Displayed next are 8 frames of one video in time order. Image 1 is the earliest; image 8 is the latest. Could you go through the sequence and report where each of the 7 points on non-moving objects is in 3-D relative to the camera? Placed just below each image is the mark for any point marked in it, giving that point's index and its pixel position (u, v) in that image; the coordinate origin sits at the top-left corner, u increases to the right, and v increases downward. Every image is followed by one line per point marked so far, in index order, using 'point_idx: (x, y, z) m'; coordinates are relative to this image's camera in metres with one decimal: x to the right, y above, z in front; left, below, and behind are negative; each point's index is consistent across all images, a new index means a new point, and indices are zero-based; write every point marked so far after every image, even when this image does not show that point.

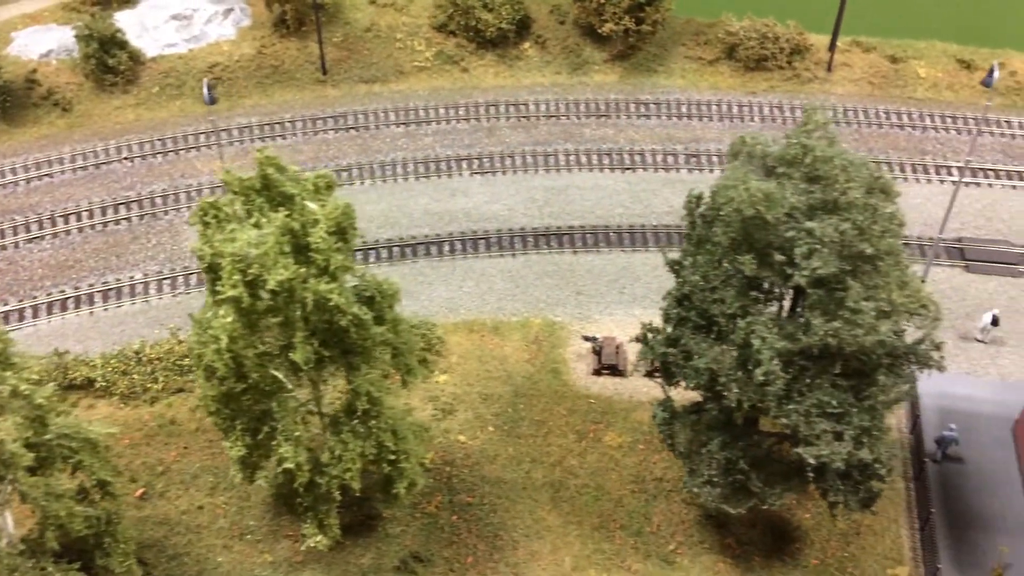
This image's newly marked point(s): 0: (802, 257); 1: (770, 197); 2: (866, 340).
0: (+6.2, +0.7, +19.2) m
1: (+5.5, +2.0, +19.3) m
2: (+7.6, -1.1, +19.1) m
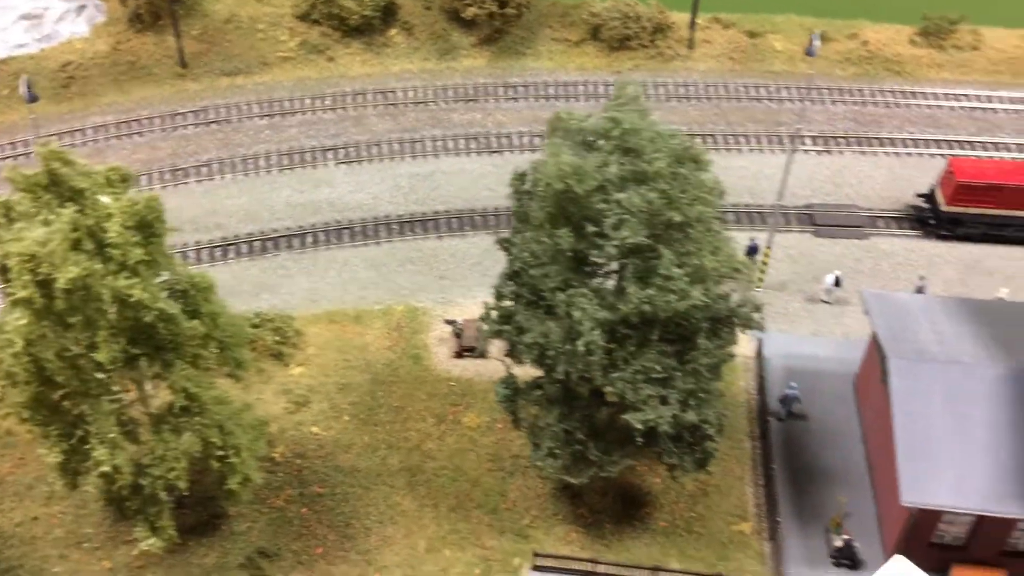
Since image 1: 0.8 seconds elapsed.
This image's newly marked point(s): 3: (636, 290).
0: (+2.2, +1.3, +19.5) m
1: (+1.4, +2.6, +19.6) m
2: (+3.7, -0.4, +19.6) m
3: (+2.8, 0.0, +19.8) m
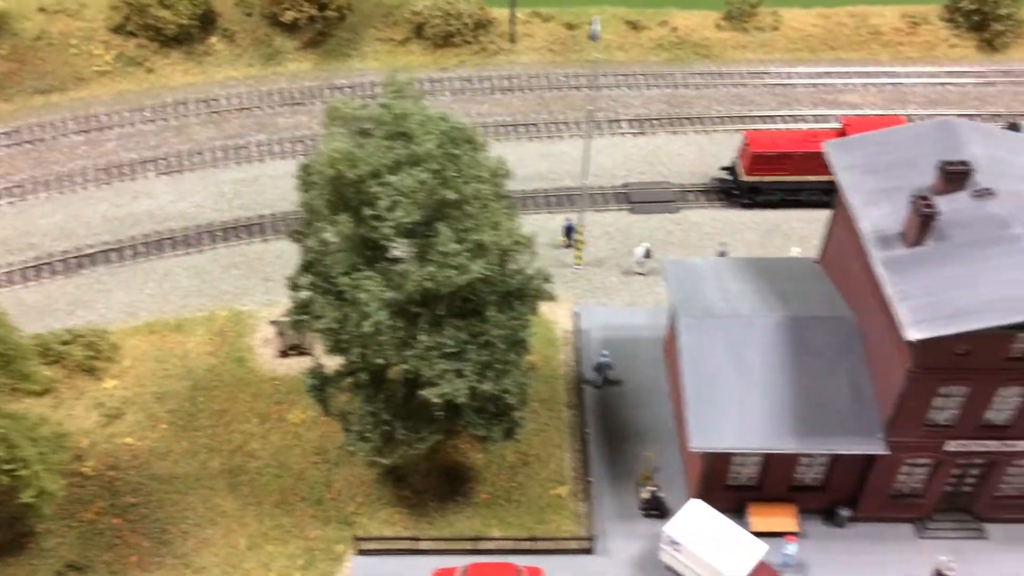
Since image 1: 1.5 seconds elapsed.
0: (-2.8, +1.8, +20.1) m
1: (-3.7, +3.0, +20.1) m
2: (-1.2, +0.2, +20.4) m
3: (-2.2, +0.5, +20.5) m
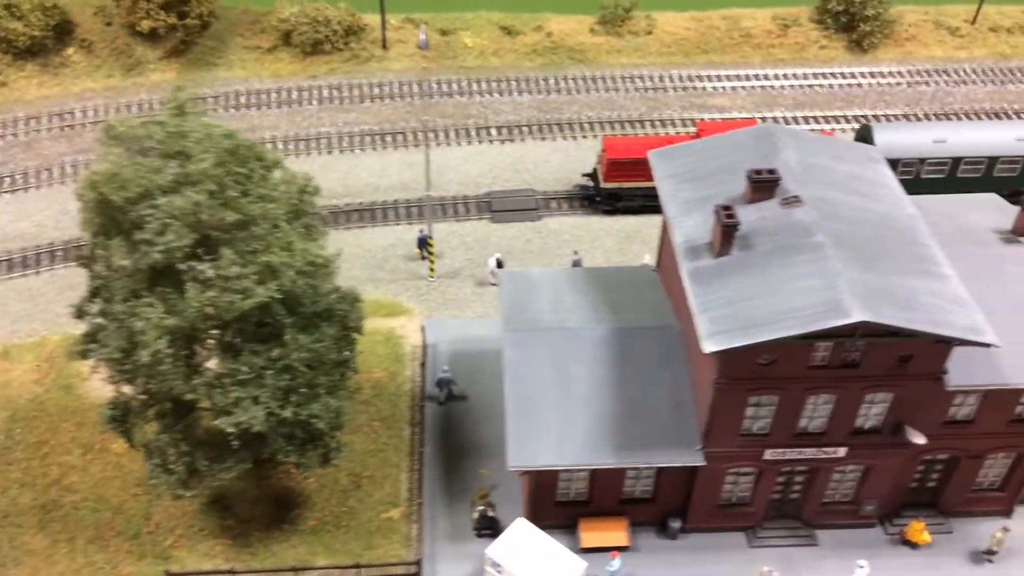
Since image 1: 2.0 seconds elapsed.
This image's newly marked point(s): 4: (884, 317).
0: (-7.5, +1.2, +19.2) m
1: (-8.4, +2.4, +19.1) m
2: (-5.9, -0.4, +19.6) m
3: (-6.9, -0.1, +19.6) m
4: (+8.3, -0.6, +19.9) m
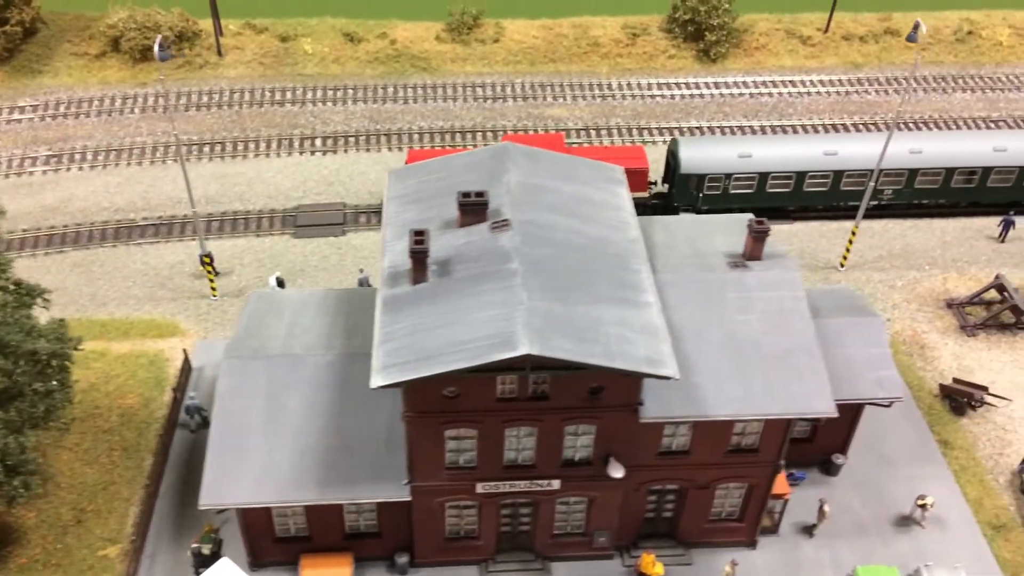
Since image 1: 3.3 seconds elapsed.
0: (-14.9, +0.5, +17.9) m
1: (-15.8, +1.7, +17.8) m
2: (-13.3, -1.1, +18.3) m
3: (-14.3, -0.8, +18.3) m
4: (+0.9, -1.3, +19.1) m
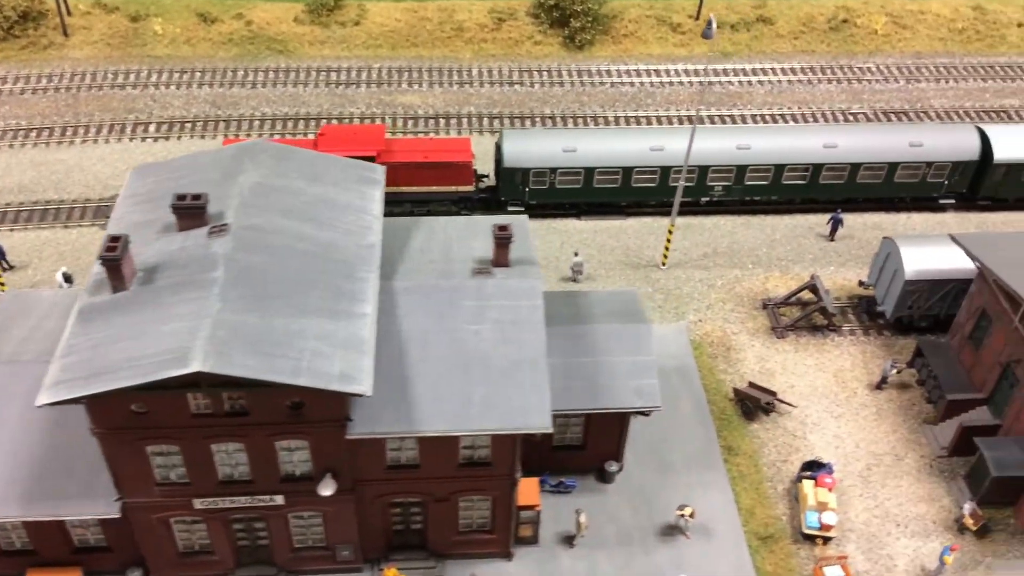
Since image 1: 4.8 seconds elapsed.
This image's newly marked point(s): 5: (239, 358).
0: (-21.5, +0.3, +16.6) m
1: (-22.4, +1.5, +16.5) m
2: (-19.9, -1.3, +17.1) m
3: (-20.9, -1.0, +17.1) m
4: (-5.8, -1.6, +18.2) m
5: (-5.6, -1.5, +18.4) m
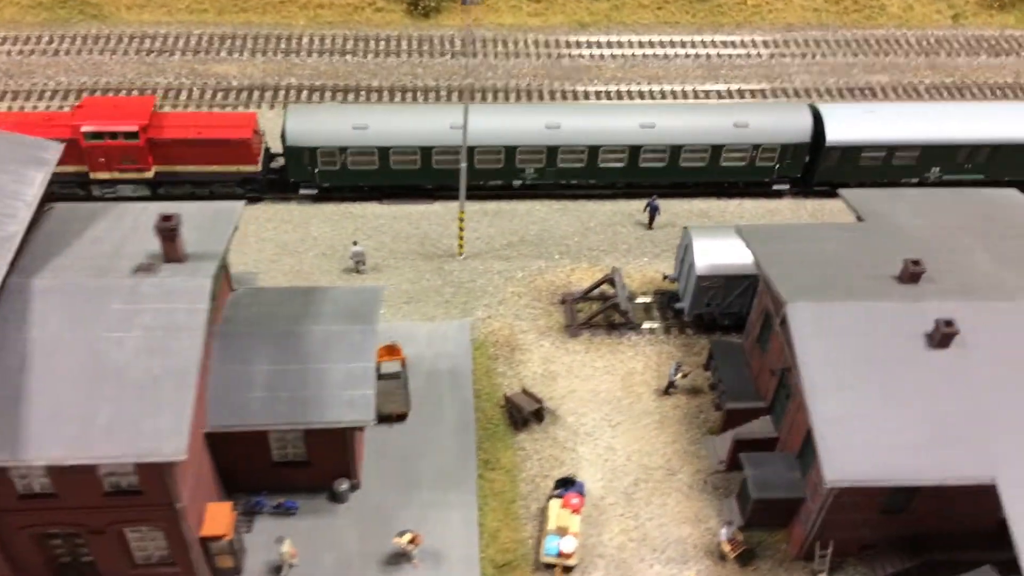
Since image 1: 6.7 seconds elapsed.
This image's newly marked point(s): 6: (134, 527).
0: (-28.8, +0.2, +13.3) m
1: (-29.6, +1.4, +13.0) m
2: (-27.2, -1.4, +13.8) m
3: (-28.1, -1.1, +13.8) m
4: (-13.0, -1.7, +15.1) m
5: (-12.9, -1.6, +15.4) m
6: (-8.4, -5.3, +19.9) m
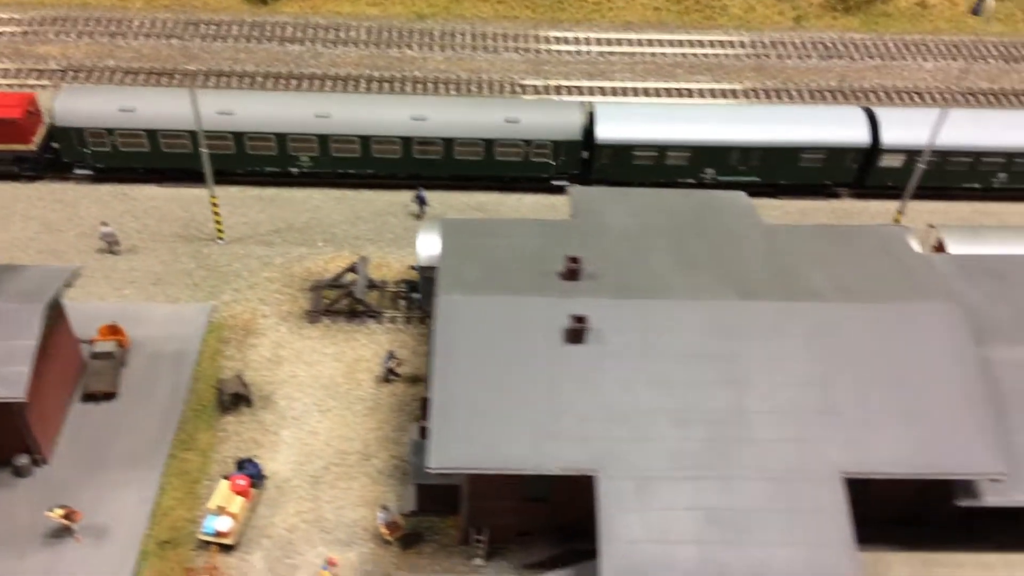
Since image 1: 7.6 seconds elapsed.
0: (-37.3, +1.4, +13.9) m
1: (-38.1, +2.6, +13.7) m
2: (-35.8, -0.2, +14.5) m
3: (-36.7, +0.1, +14.4) m
4: (-21.6, -1.0, +15.7) m
5: (-21.5, -0.8, +15.9) m
6: (-17.1, -4.6, +20.4) m
